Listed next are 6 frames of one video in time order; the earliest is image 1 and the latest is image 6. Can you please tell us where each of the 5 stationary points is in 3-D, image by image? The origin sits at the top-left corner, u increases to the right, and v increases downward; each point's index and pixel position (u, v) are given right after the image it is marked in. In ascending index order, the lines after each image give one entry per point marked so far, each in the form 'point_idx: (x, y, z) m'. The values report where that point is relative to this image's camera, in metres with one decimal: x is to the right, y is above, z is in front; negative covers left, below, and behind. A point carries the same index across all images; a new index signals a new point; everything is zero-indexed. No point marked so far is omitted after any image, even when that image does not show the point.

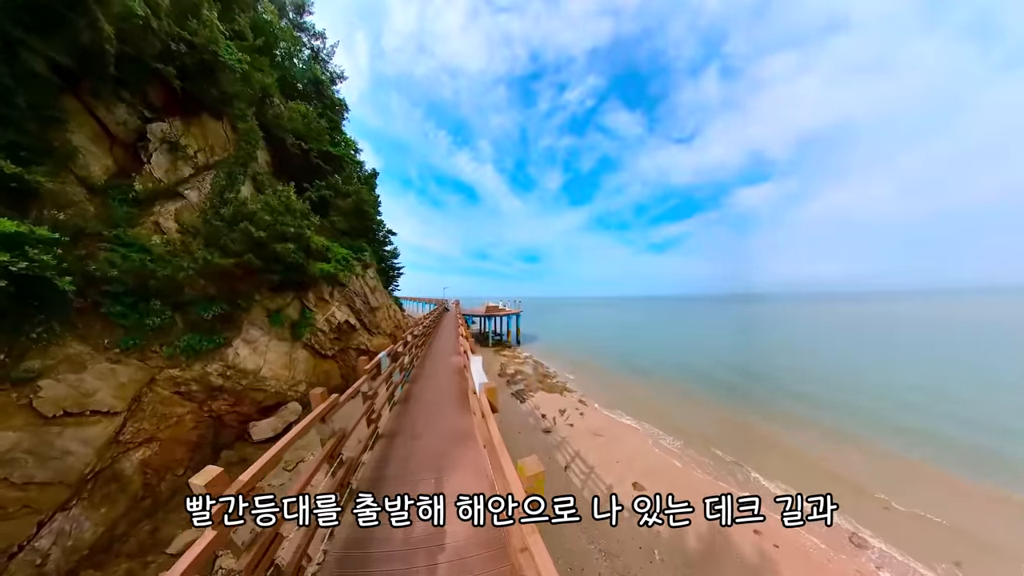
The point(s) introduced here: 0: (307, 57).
0: (-9.7, +11.1, +14.9) m
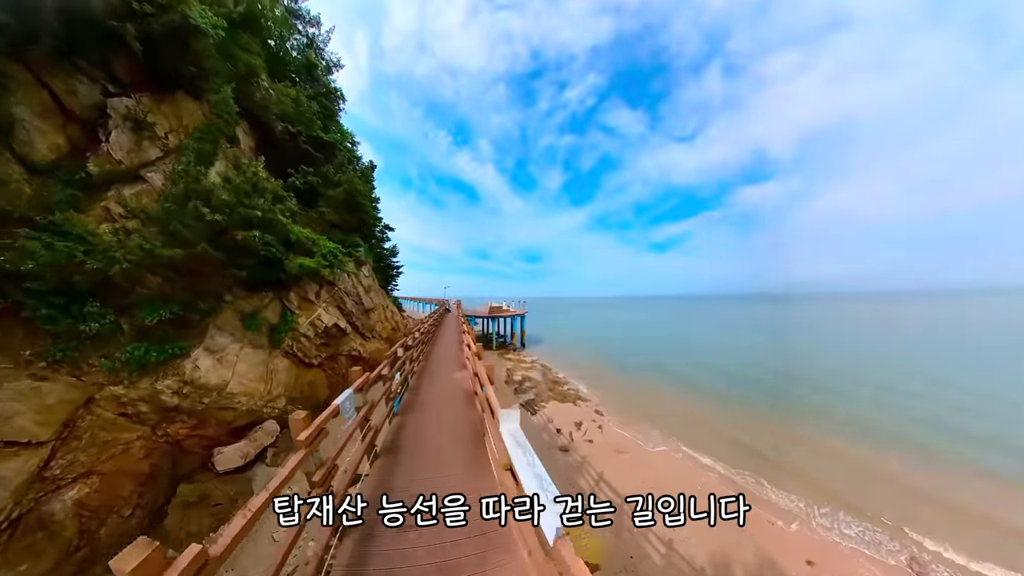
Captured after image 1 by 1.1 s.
0: (-9.4, +11.1, +14.0) m
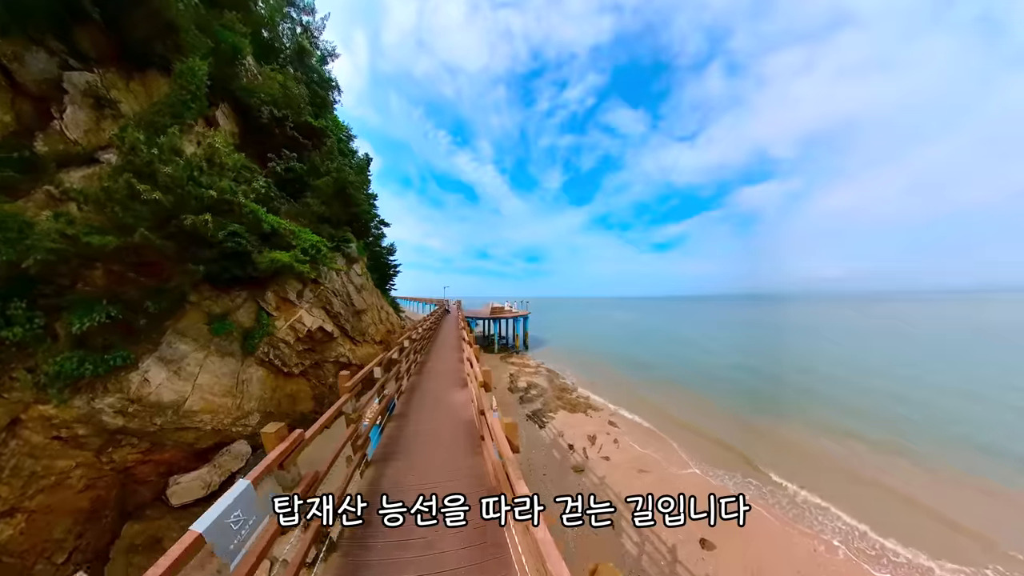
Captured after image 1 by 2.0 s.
0: (-9.3, +11.1, +13.3) m
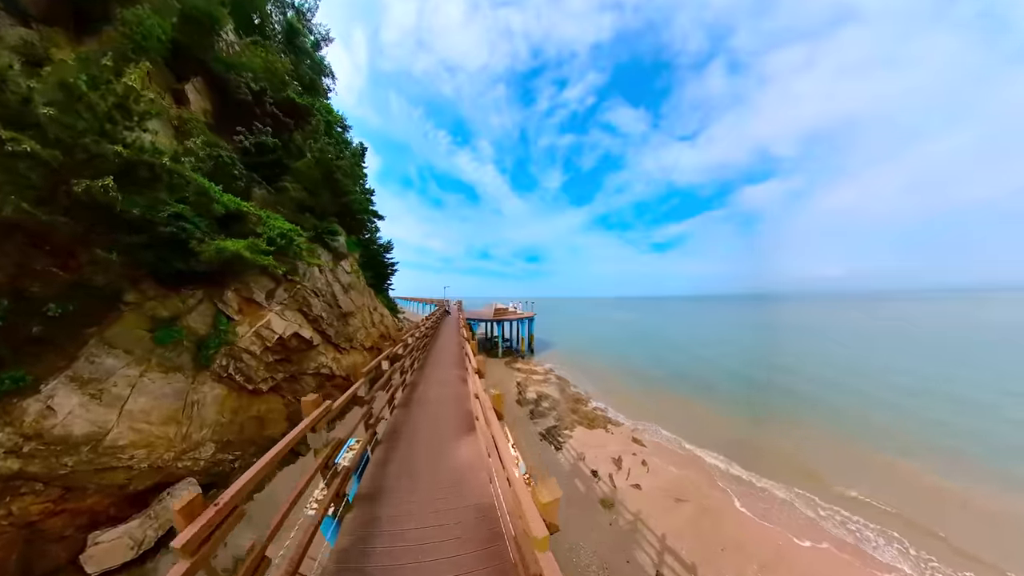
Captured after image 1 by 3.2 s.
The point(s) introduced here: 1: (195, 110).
0: (-9.1, +11.1, +12.4) m
1: (-6.9, +3.9, +6.7) m
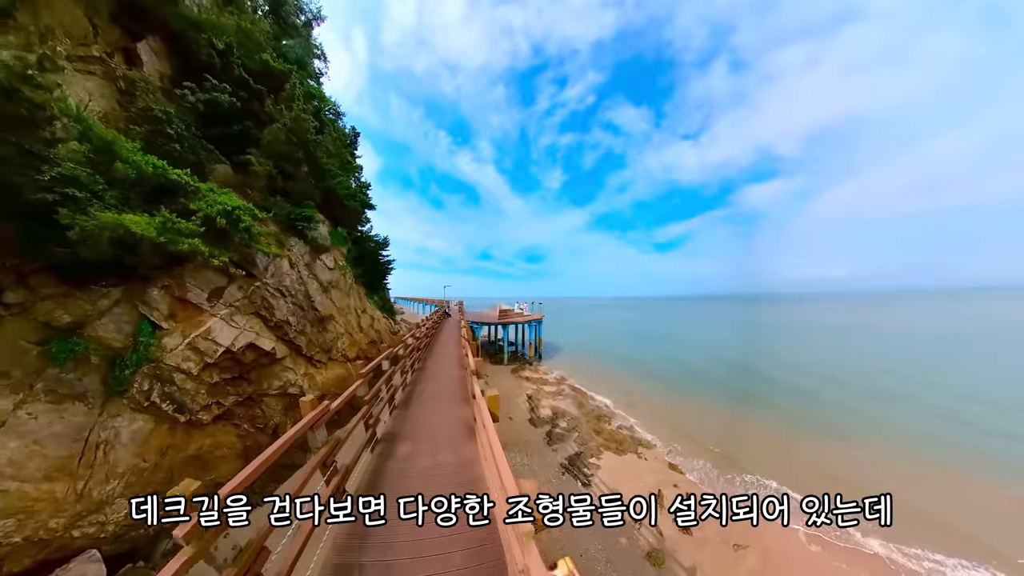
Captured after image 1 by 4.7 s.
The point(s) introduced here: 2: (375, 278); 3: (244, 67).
0: (-8.9, +11.1, +11.3) m
1: (-6.7, +3.9, +5.7) m
2: (-5.3, +0.5, +12.1) m
3: (-6.0, +4.8, +7.1) m
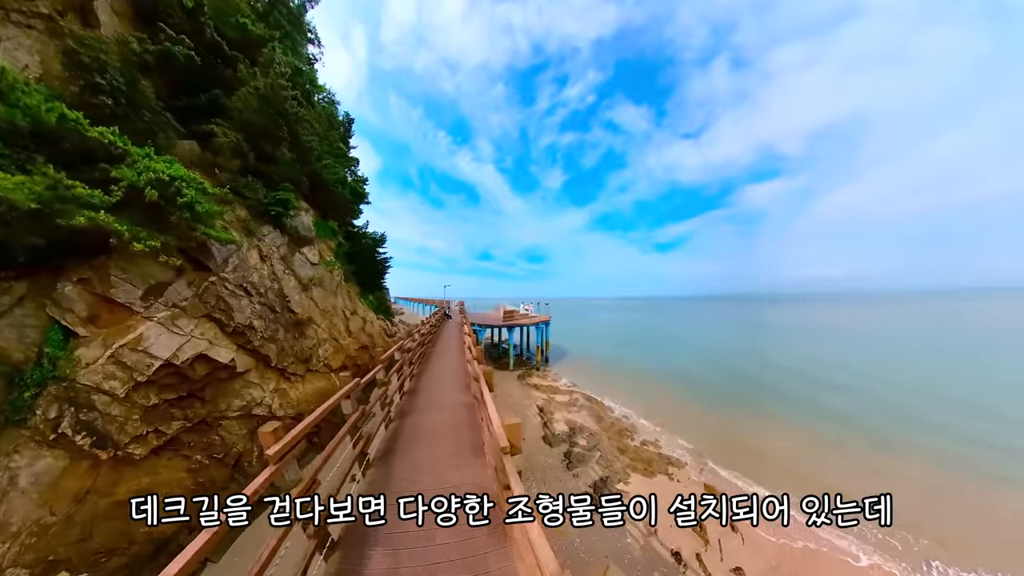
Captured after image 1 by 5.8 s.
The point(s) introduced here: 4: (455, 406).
0: (-8.7, +11.1, +10.6) m
1: (-6.5, +3.9, +5.0) m
2: (-5.1, +0.5, +11.4) m
3: (-5.8, +4.8, +6.4) m
4: (-1.4, -2.9, +7.5) m
